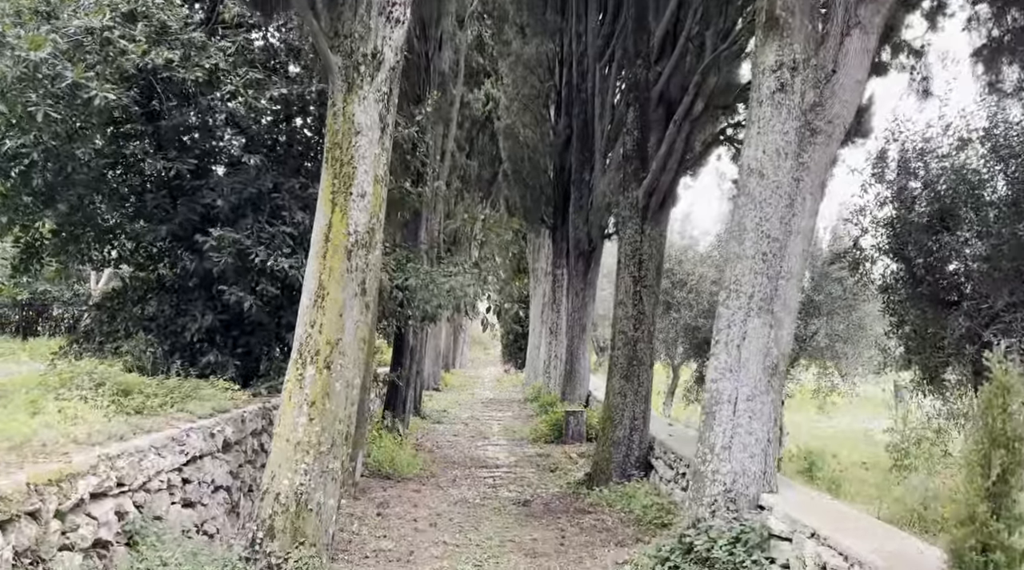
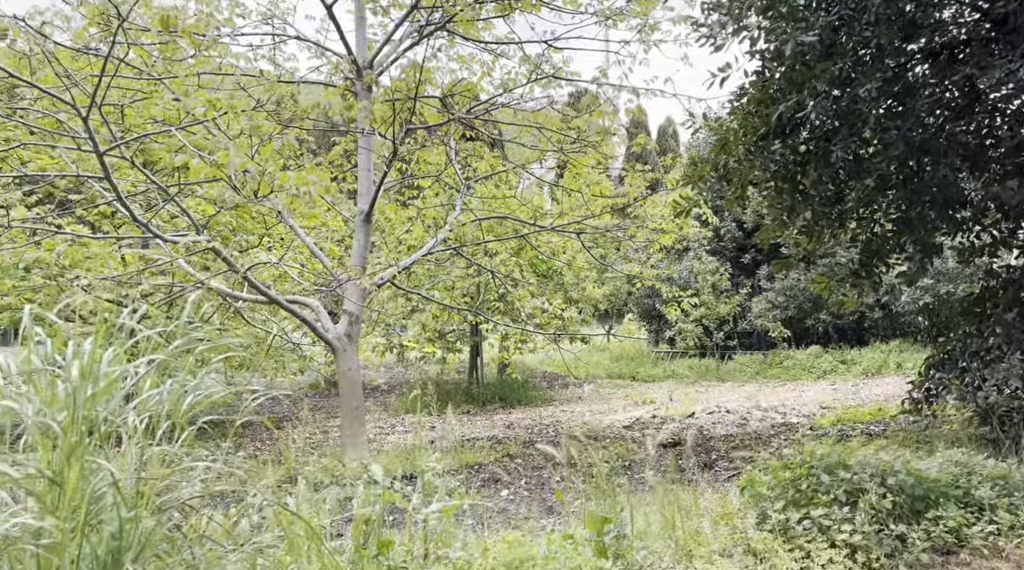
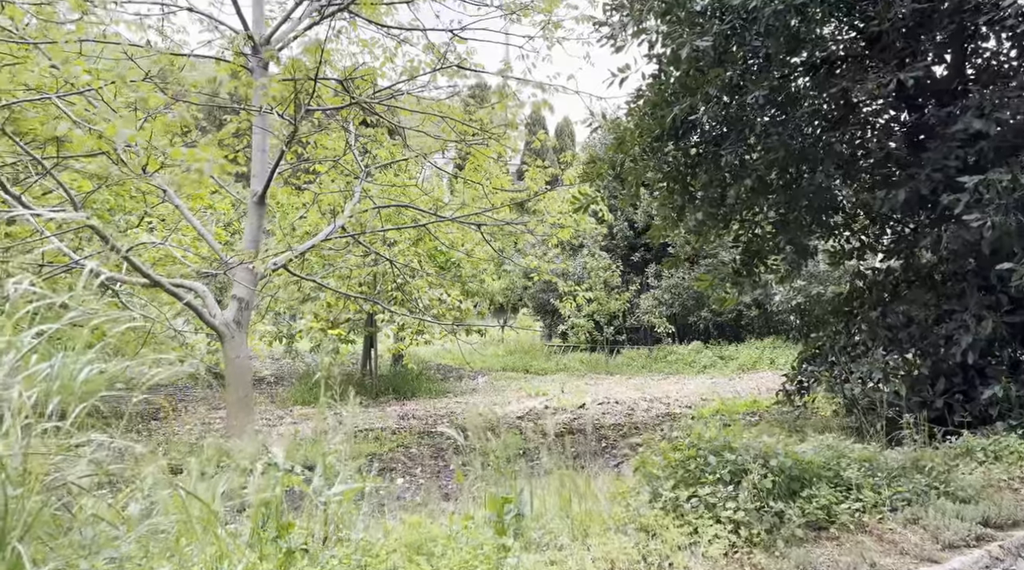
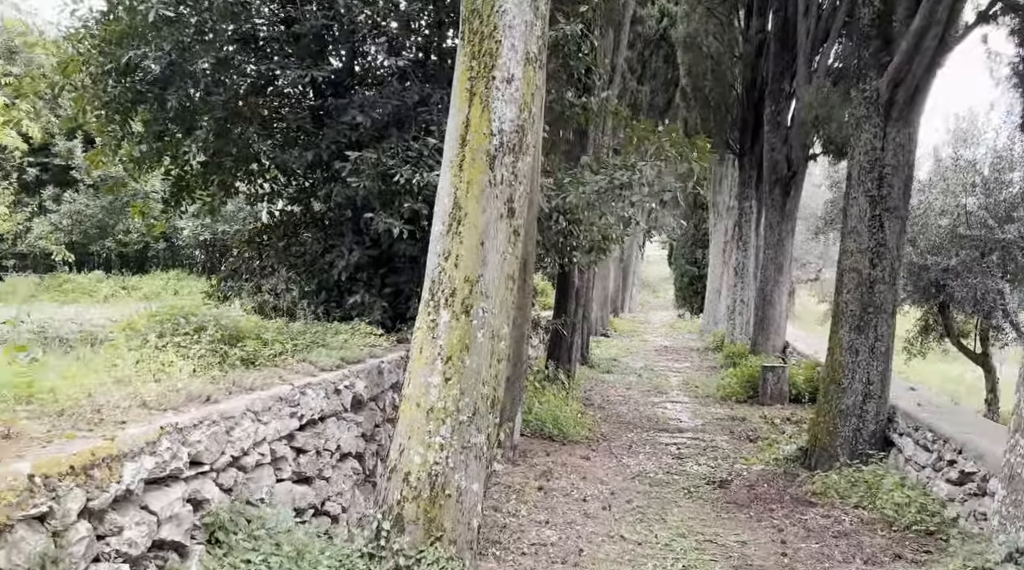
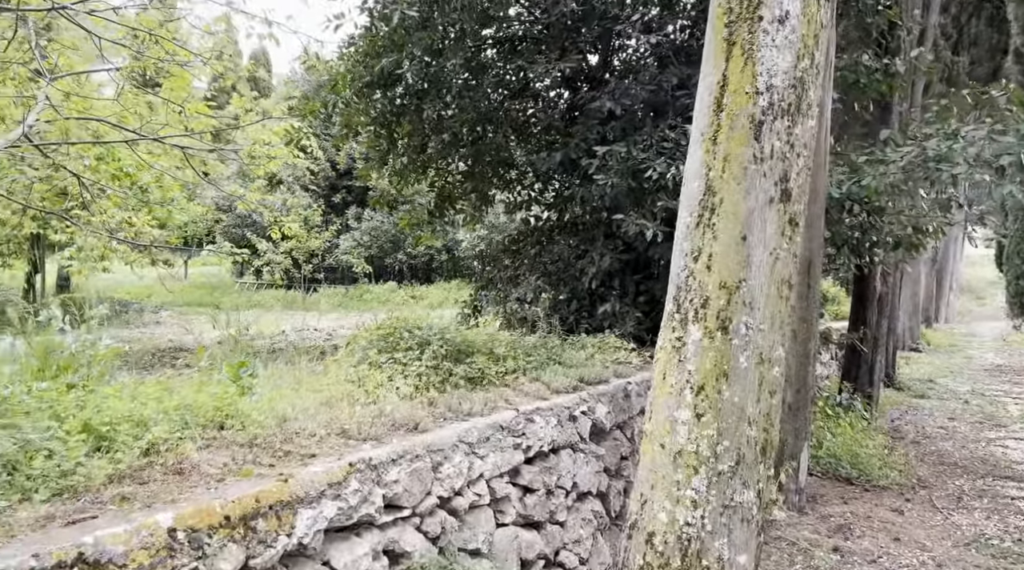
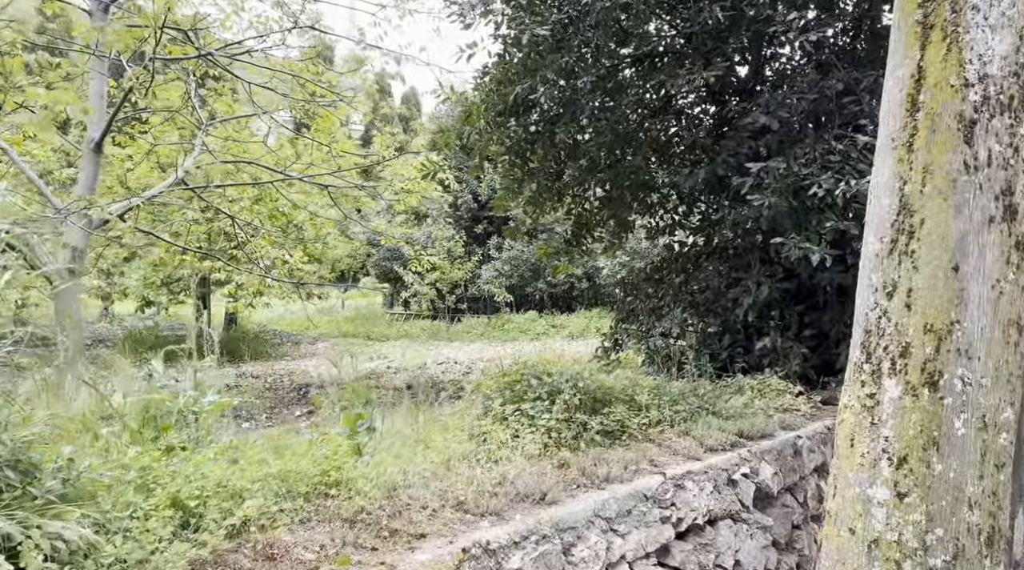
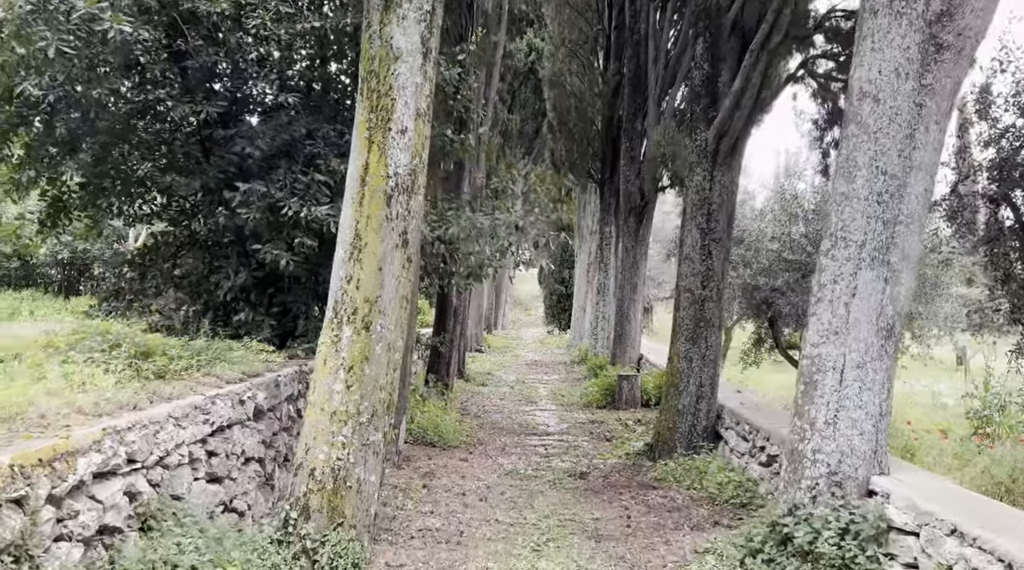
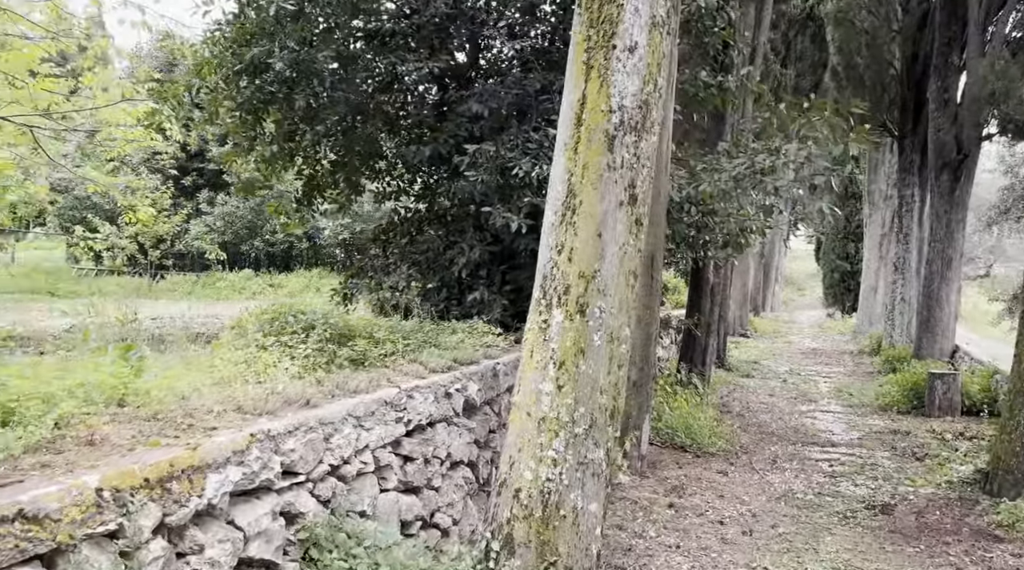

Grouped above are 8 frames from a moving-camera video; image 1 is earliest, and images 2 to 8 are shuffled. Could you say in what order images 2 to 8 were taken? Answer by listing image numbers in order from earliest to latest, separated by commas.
7, 4, 8, 5, 6, 3, 2
